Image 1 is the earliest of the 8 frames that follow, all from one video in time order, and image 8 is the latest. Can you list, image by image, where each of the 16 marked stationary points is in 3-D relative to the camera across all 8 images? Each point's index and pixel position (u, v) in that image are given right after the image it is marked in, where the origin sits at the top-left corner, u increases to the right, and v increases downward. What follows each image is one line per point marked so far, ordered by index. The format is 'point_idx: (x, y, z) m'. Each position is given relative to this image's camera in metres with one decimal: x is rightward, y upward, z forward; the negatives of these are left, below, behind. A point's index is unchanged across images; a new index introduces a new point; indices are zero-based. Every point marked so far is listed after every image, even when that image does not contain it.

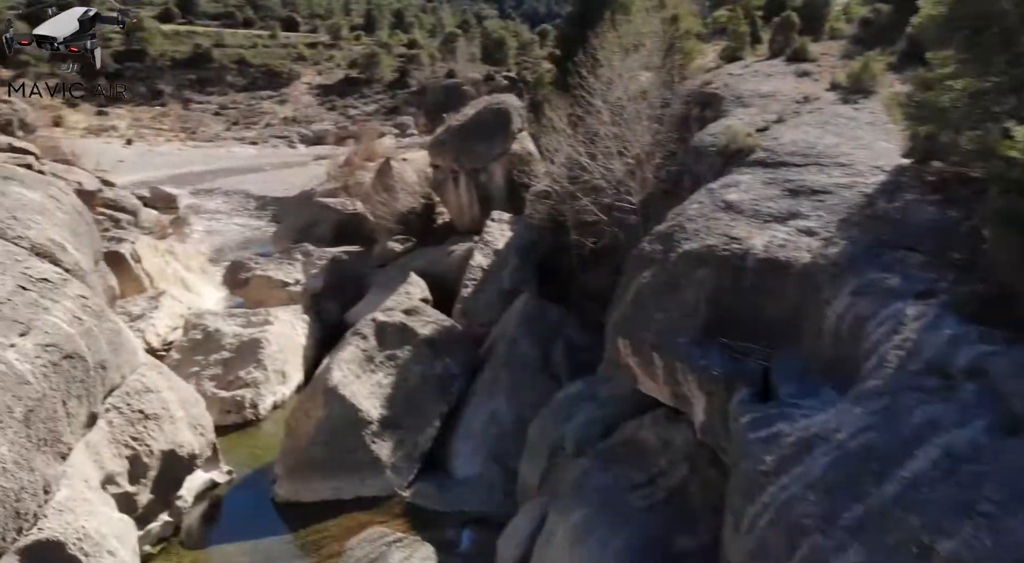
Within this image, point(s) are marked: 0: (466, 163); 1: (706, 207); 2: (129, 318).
0: (-0.9, +2.0, +15.4) m
1: (+1.7, +0.7, +8.1) m
2: (-4.9, -0.5, +11.7) m
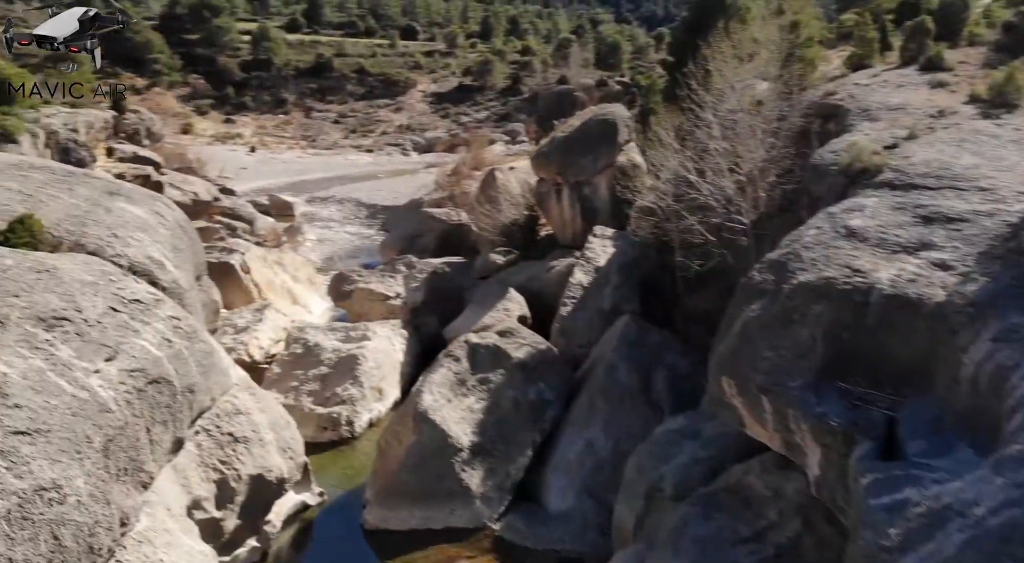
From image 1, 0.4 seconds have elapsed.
0: (+0.9, +1.8, +15.0) m
1: (+2.6, +0.4, +7.4) m
2: (-3.6, -0.6, +11.8) m
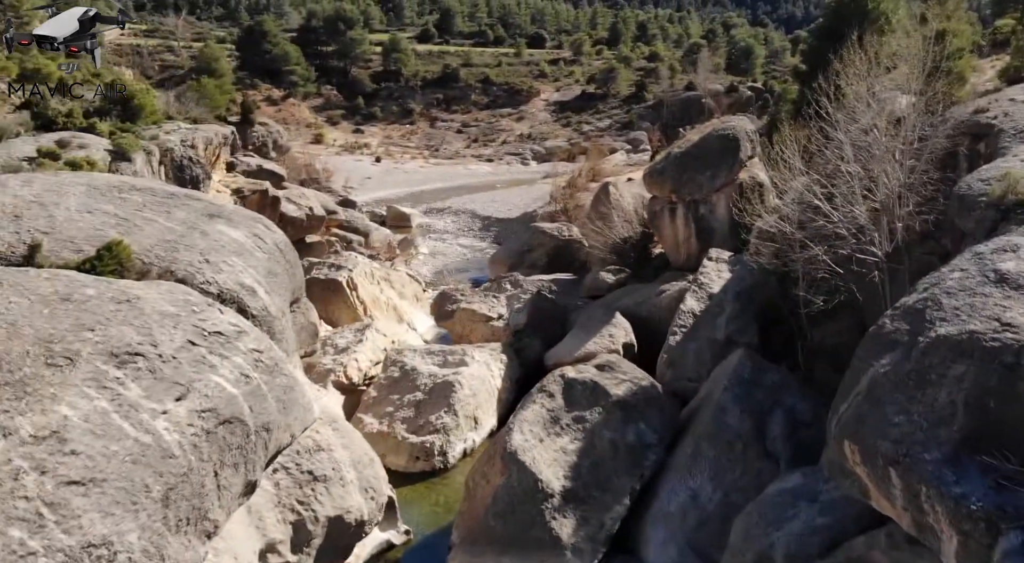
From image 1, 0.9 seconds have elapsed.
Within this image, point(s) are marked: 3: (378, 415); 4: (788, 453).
0: (+2.7, +1.4, +14.2) m
1: (+3.3, 0.0, +6.5) m
2: (-2.3, -0.9, +11.7) m
3: (-1.6, -1.6, +10.8) m
4: (+2.7, -1.7, +8.9) m
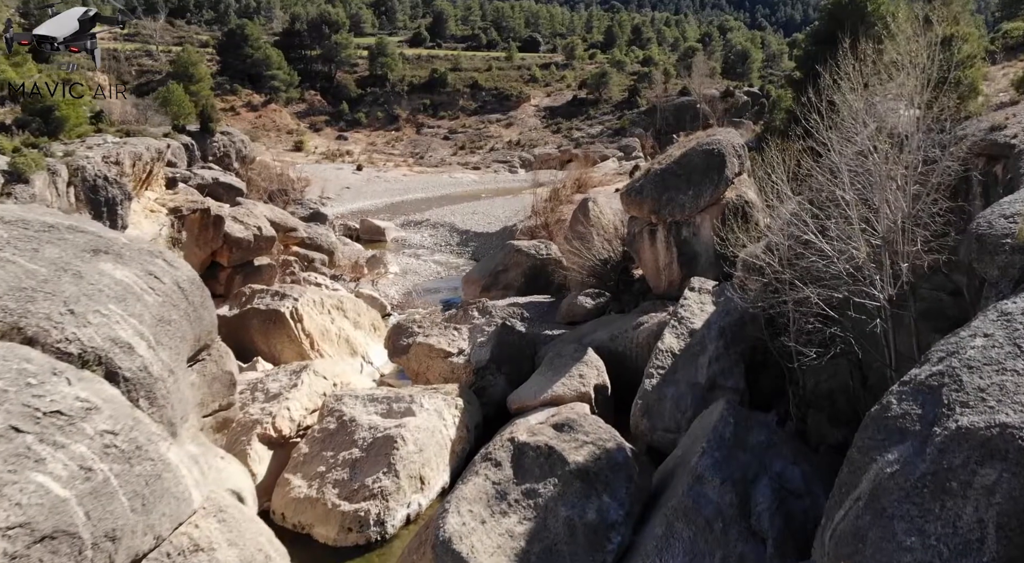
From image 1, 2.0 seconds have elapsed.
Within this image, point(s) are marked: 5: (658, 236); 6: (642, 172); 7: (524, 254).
0: (+2.2, +1.0, +12.8) m
1: (+2.7, -0.4, +5.1) m
2: (-2.8, -1.3, +10.3) m
3: (-2.1, -2.0, +9.5) m
4: (+2.2, -2.1, +7.5) m
5: (+2.1, +0.7, +13.1) m
6: (+1.9, +1.6, +13.5) m
7: (+0.2, +0.5, +17.9) m
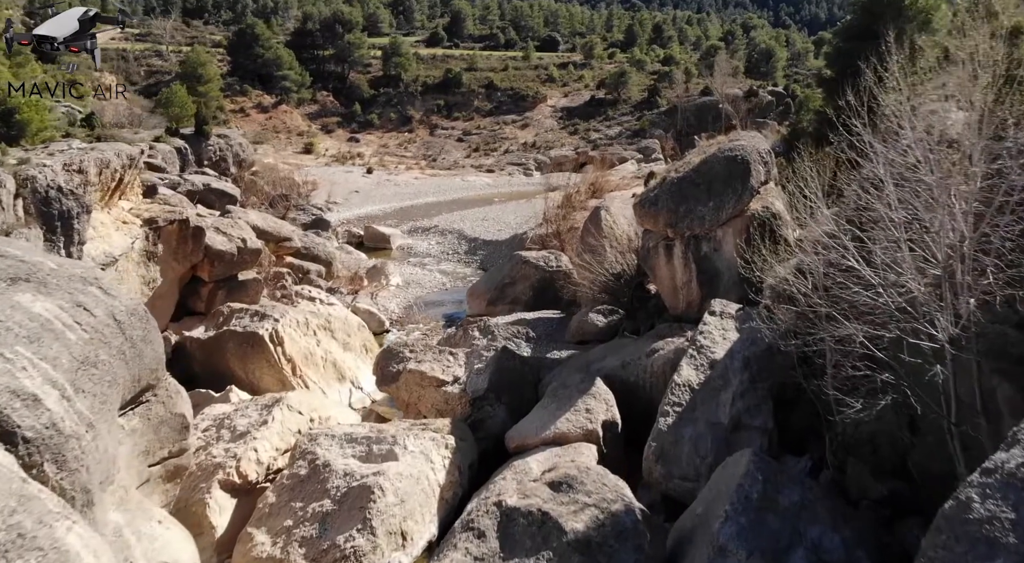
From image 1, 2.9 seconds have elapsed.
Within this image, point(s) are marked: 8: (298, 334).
0: (+2.2, +0.7, +11.6) m
1: (+2.6, -0.6, +3.9) m
2: (-2.8, -1.6, +9.2) m
3: (-2.2, -2.3, +8.3) m
4: (+2.1, -2.3, +6.3) m
5: (+2.1, +0.4, +11.9) m
6: (+1.9, +1.4, +12.2) m
7: (+0.4, +0.3, +16.7) m
8: (-2.8, -0.7, +12.1) m
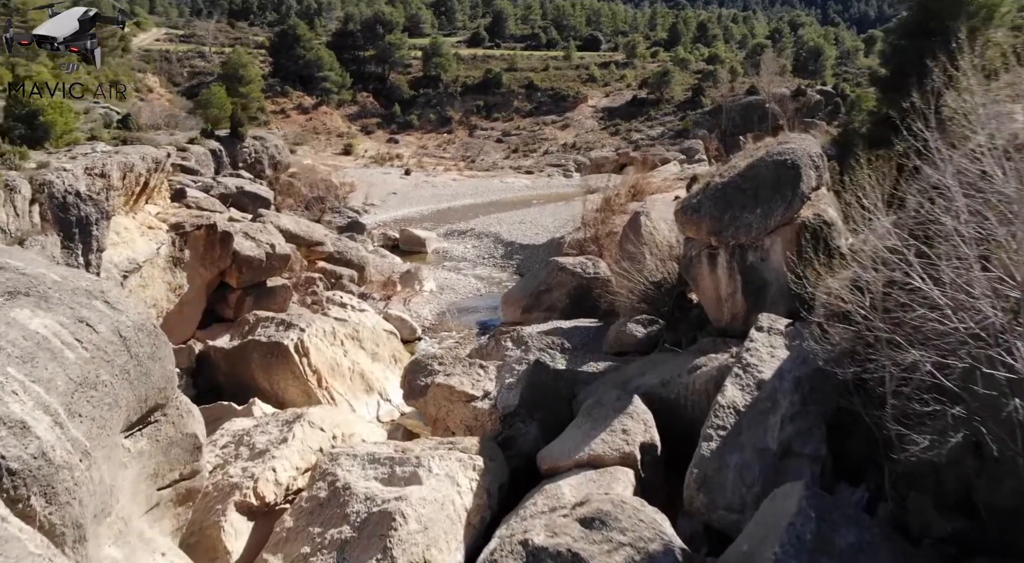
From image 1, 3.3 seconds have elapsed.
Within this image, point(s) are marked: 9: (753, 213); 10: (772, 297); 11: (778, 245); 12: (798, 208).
0: (+2.6, +0.6, +11.0) m
1: (+2.6, -0.8, +3.2) m
2: (-2.5, -1.7, +8.8) m
3: (-1.9, -2.4, +7.9) m
4: (+2.2, -2.5, +5.7) m
5: (+2.6, +0.3, +11.2) m
6: (+2.4, +1.2, +11.6) m
7: (+1.0, +0.2, +16.2) m
8: (-2.4, -0.8, +11.7) m
9: (+2.9, +0.8, +10.8) m
10: (+3.1, -0.2, +11.0) m
11: (+3.2, +0.4, +10.9) m
12: (+3.4, +0.9, +10.8) m
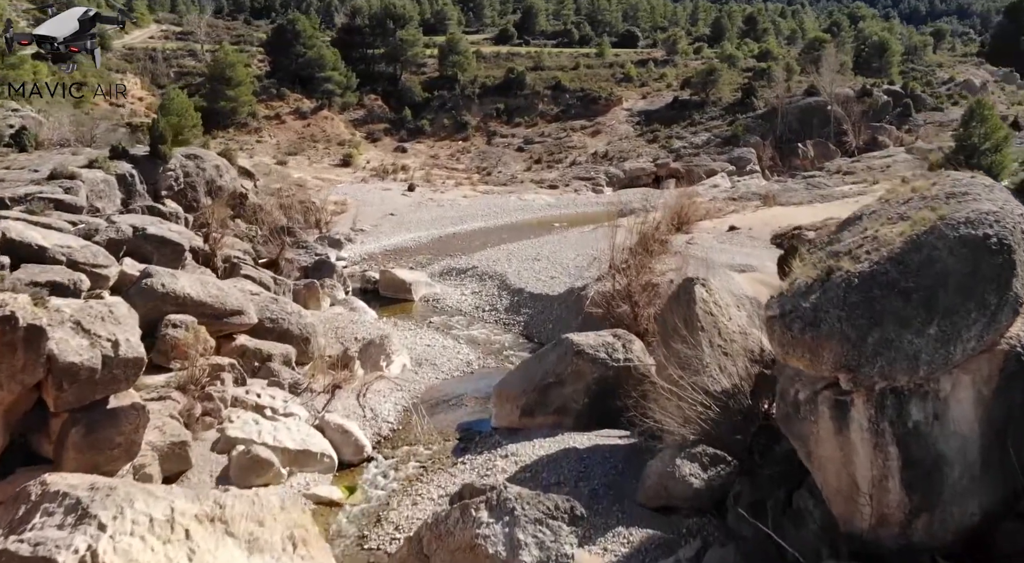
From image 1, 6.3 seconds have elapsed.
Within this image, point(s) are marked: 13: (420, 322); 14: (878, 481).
0: (+2.3, -0.6, +5.8) m
1: (+2.0, -1.9, -1.9) m
2: (-2.9, -2.8, +3.8) m
3: (-2.3, -3.5, +2.9) m
4: (+1.7, -3.6, +0.5) m
5: (+2.3, -0.9, +6.1) m
6: (+2.1, +0.1, +6.5) m
7: (+0.9, -1.0, +11.1) m
8: (-2.7, -1.9, +6.7) m
9: (+2.6, -0.4, +5.7) m
10: (+2.8, -1.3, +5.8) m
11: (+2.9, -0.7, +5.8) m
12: (+3.1, -0.3, +5.6) m
13: (-1.7, -0.7, +16.5) m
14: (+2.4, -1.3, +6.1) m
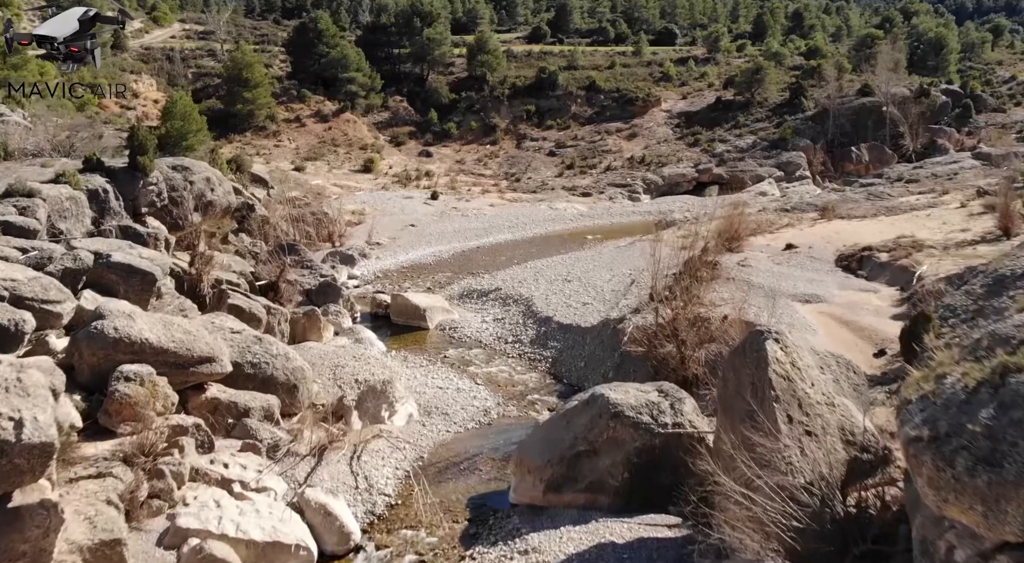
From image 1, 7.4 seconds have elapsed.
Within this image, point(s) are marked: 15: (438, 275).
0: (+2.3, -1.1, +3.7) m
1: (+1.8, -2.4, -4.1) m
2: (-3.0, -3.3, +1.9) m
3: (-2.4, -4.0, +0.9) m
4: (+1.6, -4.1, -1.6) m
5: (+2.3, -1.4, +3.9) m
6: (+2.2, -0.4, +4.3) m
7: (+1.2, -1.5, +9.0) m
8: (-2.6, -2.4, +4.7) m
9: (+2.6, -0.8, +3.5) m
10: (+2.9, -1.8, +3.6) m
11: (+2.9, -1.2, +3.6) m
12: (+3.1, -0.8, +3.4) m
13: (-1.2, -1.2, +14.5) m
14: (+2.5, -1.8, +3.9) m
15: (-1.6, +0.1, +19.5) m
